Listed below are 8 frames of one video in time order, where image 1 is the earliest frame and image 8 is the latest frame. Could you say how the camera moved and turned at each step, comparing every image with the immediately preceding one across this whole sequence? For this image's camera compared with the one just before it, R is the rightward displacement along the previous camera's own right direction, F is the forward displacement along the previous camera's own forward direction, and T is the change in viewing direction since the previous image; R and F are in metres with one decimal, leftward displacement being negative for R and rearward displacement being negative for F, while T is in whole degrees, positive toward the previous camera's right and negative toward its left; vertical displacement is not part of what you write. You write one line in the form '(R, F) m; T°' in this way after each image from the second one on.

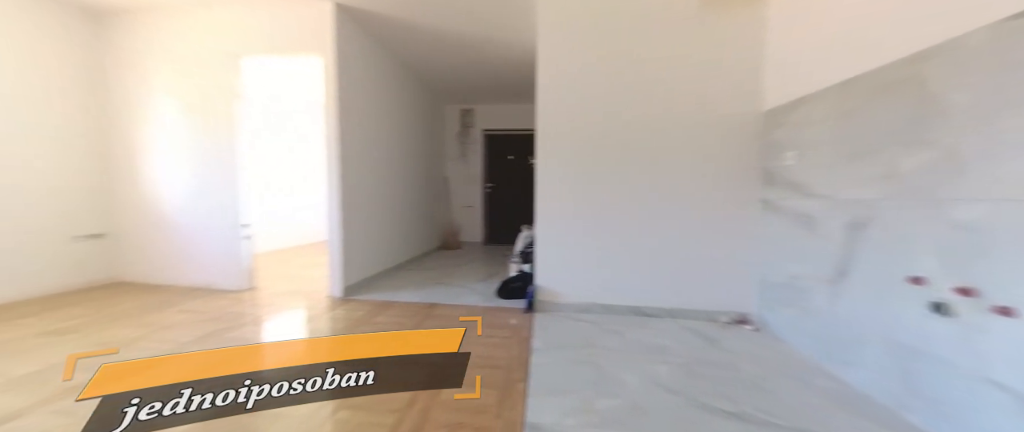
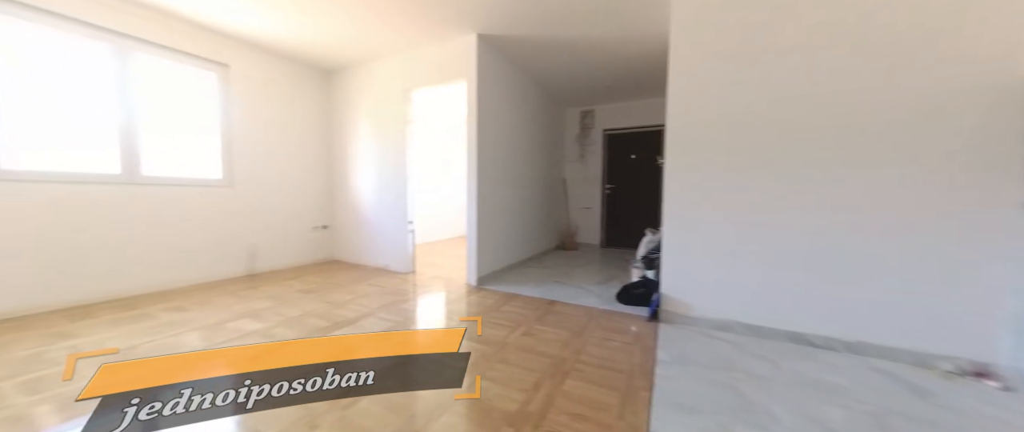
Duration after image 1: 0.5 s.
(0.0, -0.1) m; -20°
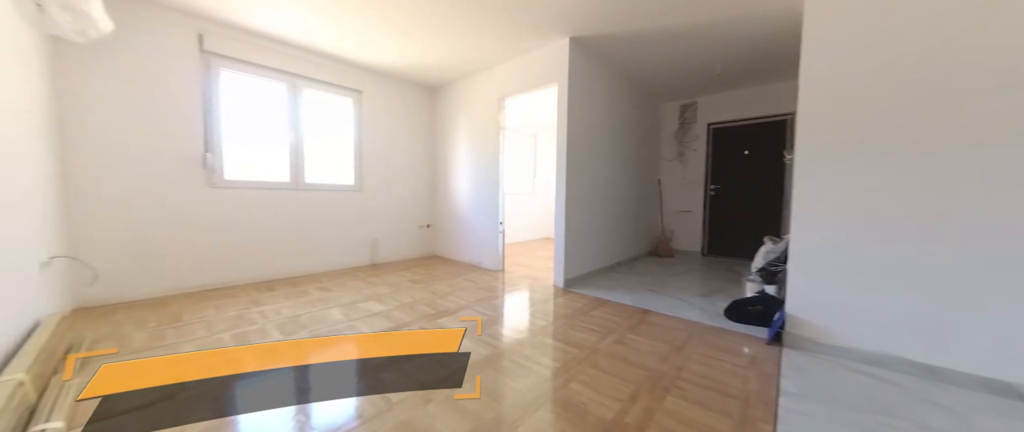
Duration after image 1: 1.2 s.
(0.0, 0.0) m; -15°
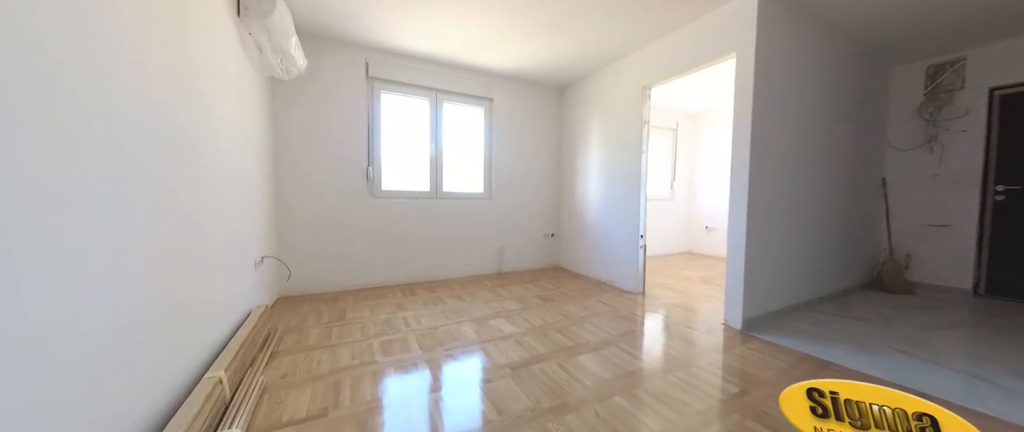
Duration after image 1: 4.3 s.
(-0.3, +0.4) m; -20°
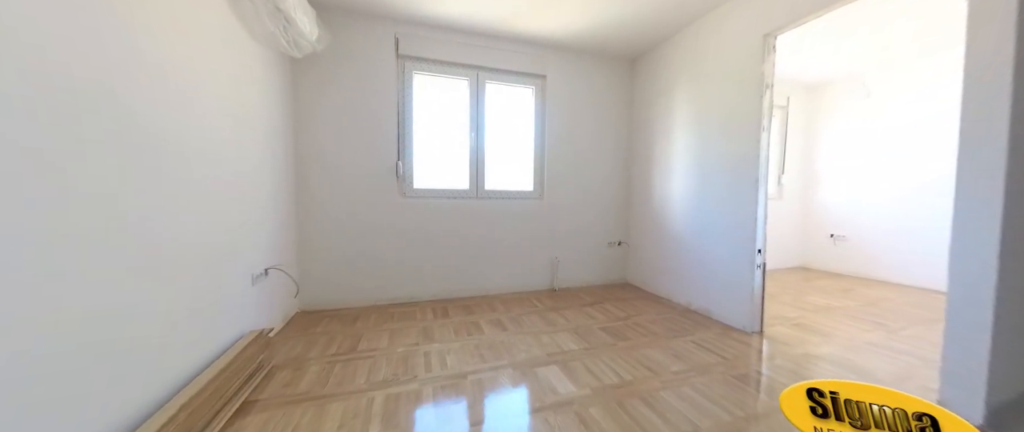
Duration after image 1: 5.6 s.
(0.0, +0.7) m; -10°
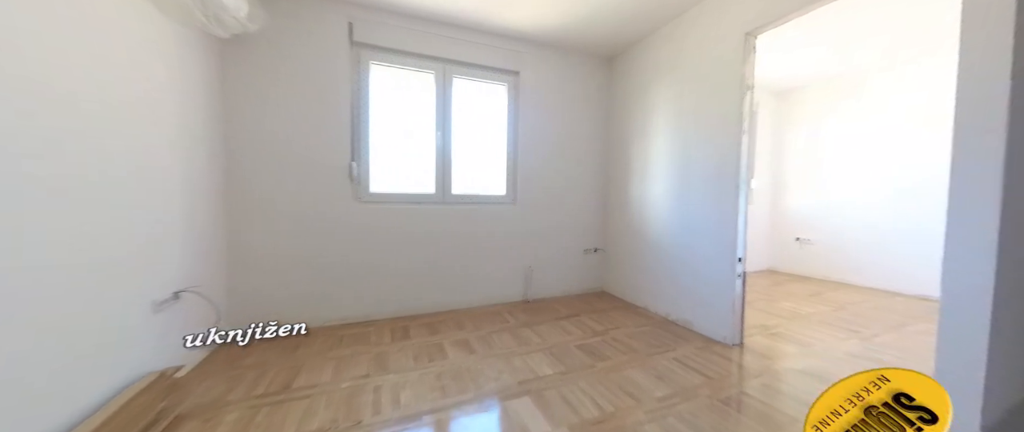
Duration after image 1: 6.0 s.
(0.0, +0.2) m; +4°
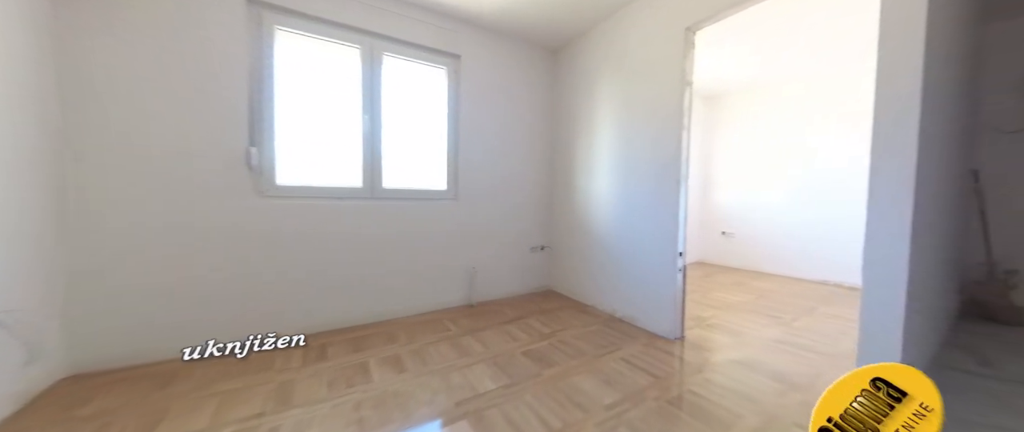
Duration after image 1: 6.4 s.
(+0.1, +0.2) m; +9°
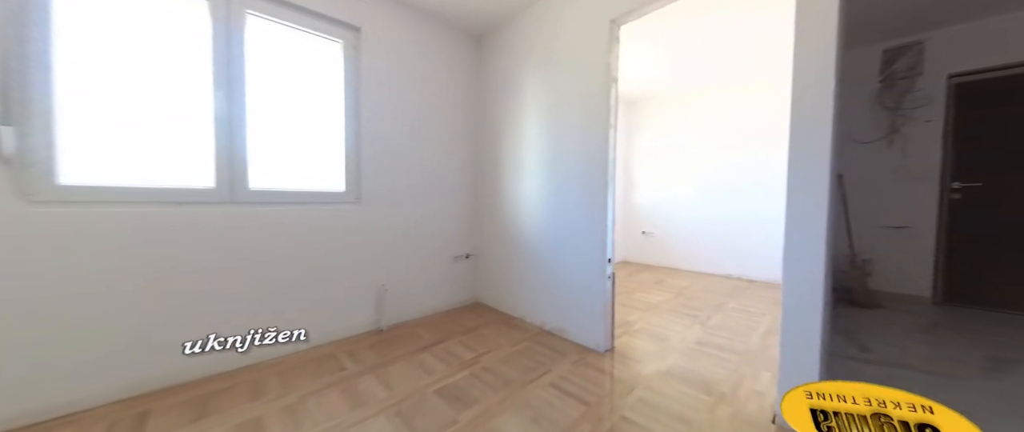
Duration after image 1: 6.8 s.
(+0.1, +0.3) m; +12°
